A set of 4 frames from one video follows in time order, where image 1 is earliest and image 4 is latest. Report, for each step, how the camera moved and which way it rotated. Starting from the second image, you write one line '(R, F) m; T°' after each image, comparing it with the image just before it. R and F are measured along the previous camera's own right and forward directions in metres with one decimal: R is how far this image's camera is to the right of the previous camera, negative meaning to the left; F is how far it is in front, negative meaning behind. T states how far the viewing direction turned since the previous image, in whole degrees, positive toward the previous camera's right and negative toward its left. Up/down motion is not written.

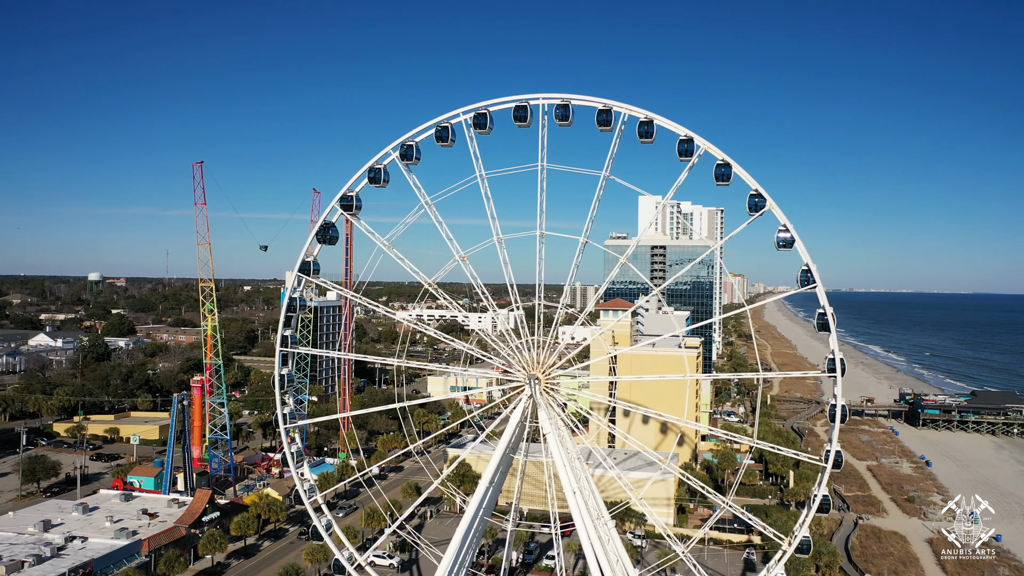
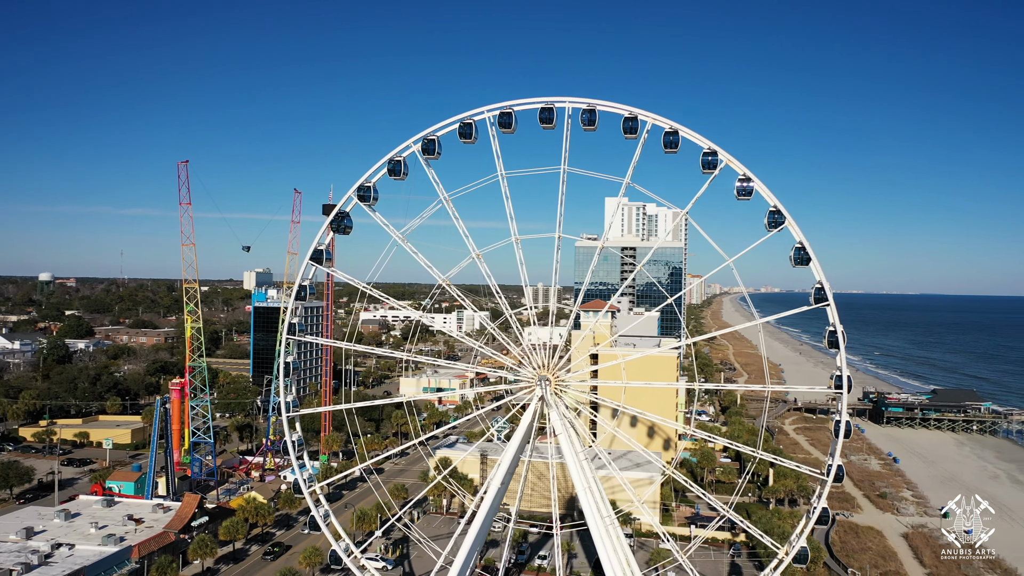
(+1.1, +1.0) m; -5°
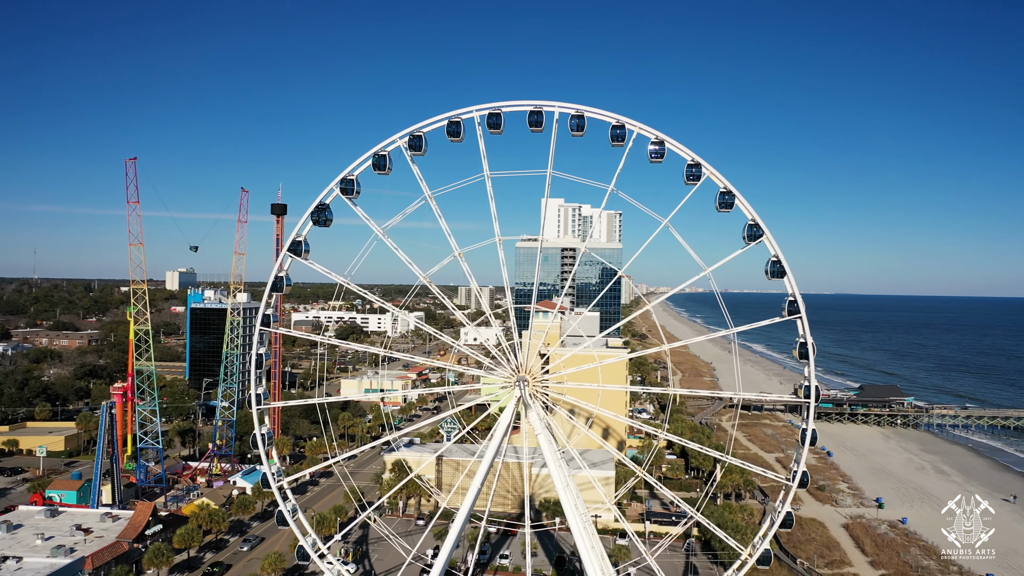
(-0.2, -0.2) m; +5°
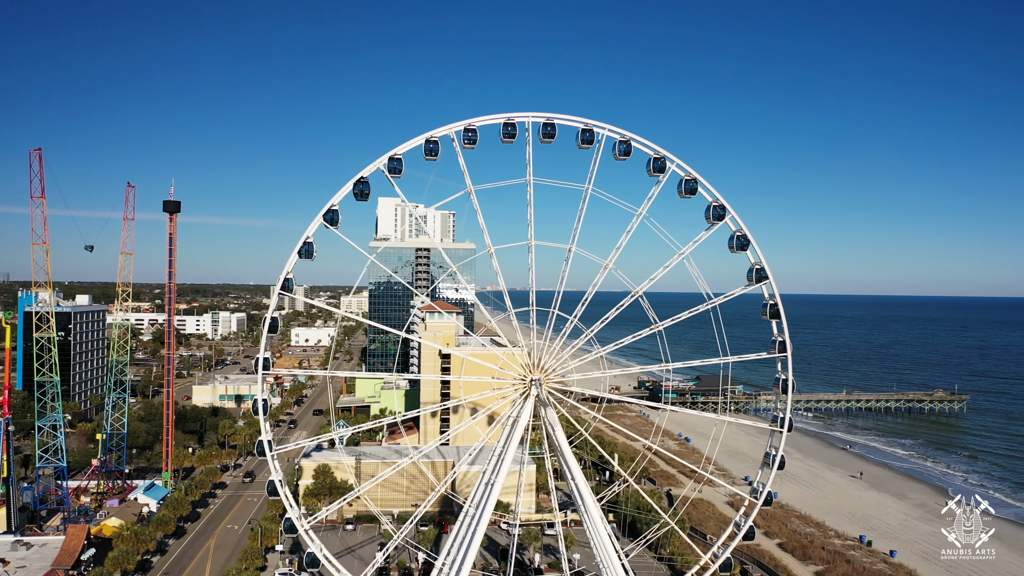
(-1.1, -0.4) m; +10°
